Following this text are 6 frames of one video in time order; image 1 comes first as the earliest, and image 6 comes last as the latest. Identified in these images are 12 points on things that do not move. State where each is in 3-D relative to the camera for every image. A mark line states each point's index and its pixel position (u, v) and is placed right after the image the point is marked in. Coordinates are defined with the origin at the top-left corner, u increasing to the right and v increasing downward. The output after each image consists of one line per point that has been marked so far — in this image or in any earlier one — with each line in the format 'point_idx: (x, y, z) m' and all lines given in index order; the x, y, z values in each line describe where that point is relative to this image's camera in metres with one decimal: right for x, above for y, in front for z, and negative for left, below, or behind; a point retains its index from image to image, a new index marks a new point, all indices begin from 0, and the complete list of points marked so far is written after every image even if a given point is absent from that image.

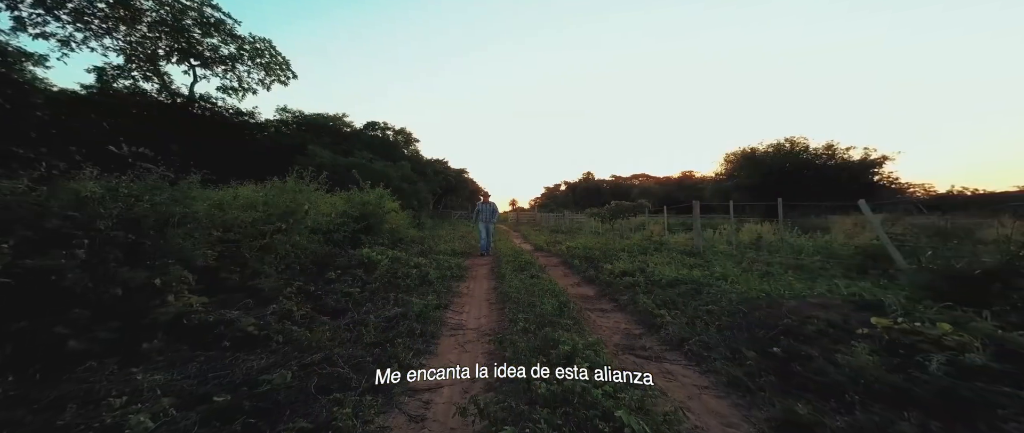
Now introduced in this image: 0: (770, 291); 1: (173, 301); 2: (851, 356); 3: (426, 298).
0: (+3.1, -0.9, +4.4) m
1: (-2.7, -0.7, +2.9) m
2: (+2.3, -1.0, +2.5) m
3: (-1.1, -1.1, +4.8) m
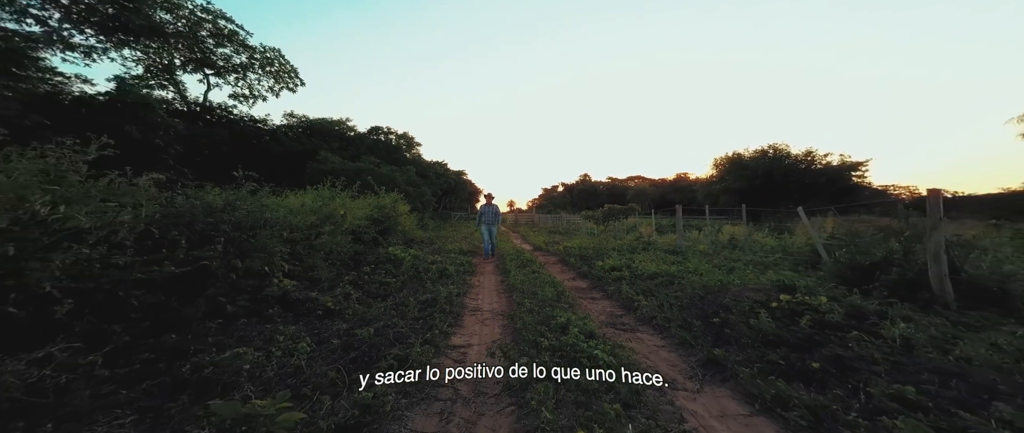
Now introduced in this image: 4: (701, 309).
0: (+3.2, -1.0, +5.4) m
1: (-2.6, -0.7, +3.9) m
2: (+2.4, -1.0, +3.6) m
3: (-1.0, -1.1, +5.8) m
4: (+2.3, -1.1, +4.5) m
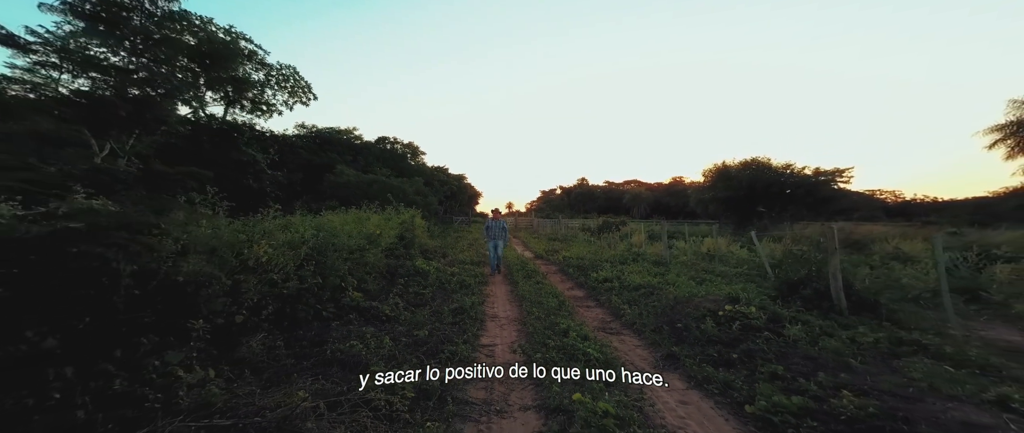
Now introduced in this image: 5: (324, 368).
0: (+3.4, -1.4, +6.8) m
1: (-2.4, -1.2, +5.2) m
2: (+2.6, -1.5, +4.9) m
3: (-0.8, -1.6, +7.1) m
4: (+2.5, -1.6, +5.8) m
5: (-1.8, -1.4, +3.4) m
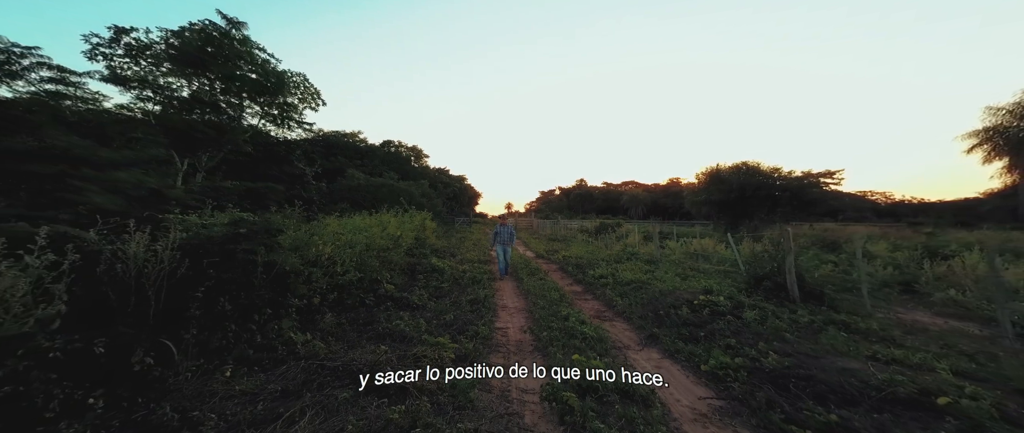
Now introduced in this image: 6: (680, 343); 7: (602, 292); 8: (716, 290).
0: (+3.5, -1.5, +7.8) m
1: (-2.3, -1.3, +6.2) m
2: (+2.8, -1.6, +5.9) m
3: (-0.7, -1.7, +8.1) m
4: (+2.7, -1.7, +6.8) m
5: (-1.6, -1.5, +4.4) m
6: (+2.3, -1.7, +4.9) m
7: (+2.1, -1.8, +8.4) m
8: (+3.8, -1.4, +6.7) m
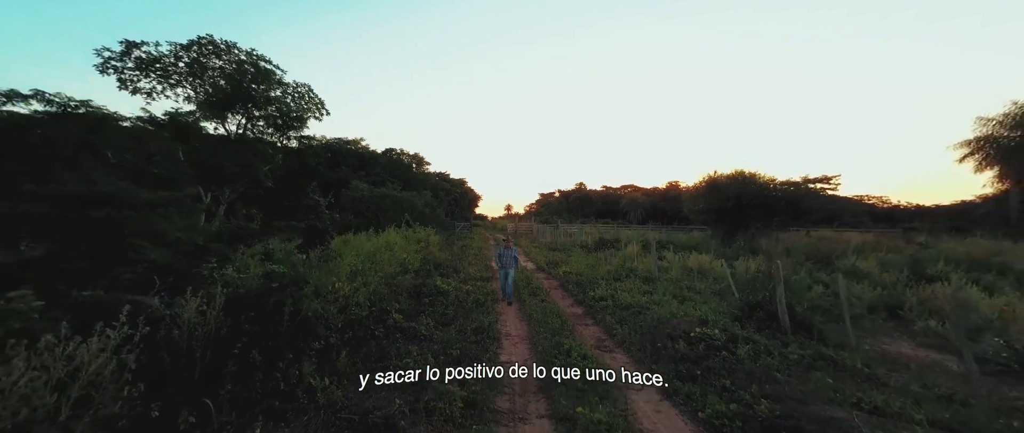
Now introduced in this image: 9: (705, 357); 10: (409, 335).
0: (+3.6, -2.2, +8.0) m
1: (-2.2, -1.9, +6.4) m
2: (+2.9, -2.2, +6.1) m
3: (-0.6, -2.3, +8.4) m
4: (+2.8, -2.3, +7.0) m
5: (-1.5, -2.1, +4.6) m
6: (+2.3, -2.4, +5.1) m
7: (+2.2, -2.4, +8.6) m
8: (+3.9, -2.0, +7.0) m
9: (+3.0, -2.2, +5.6) m
10: (-1.8, -2.1, +6.4) m
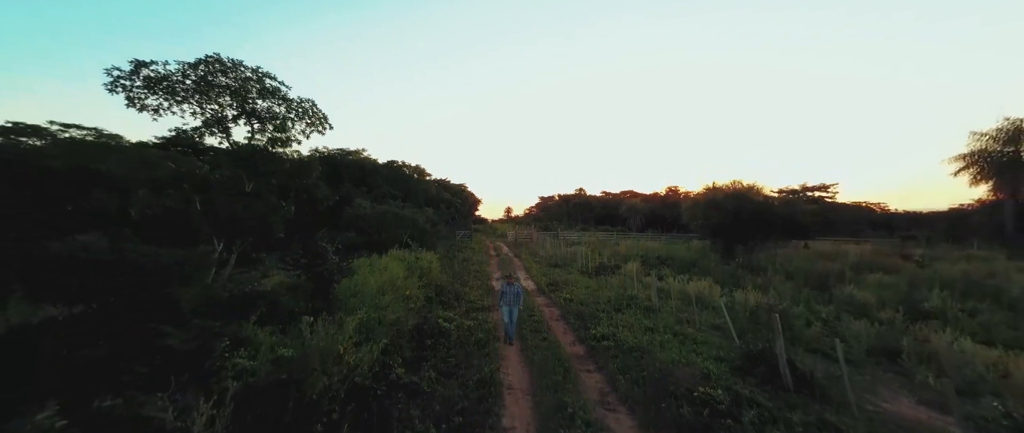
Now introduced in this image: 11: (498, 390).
0: (+3.7, -3.3, +8.1) m
1: (-2.1, -3.0, +6.5) m
2: (+2.9, -3.3, +6.2) m
3: (-0.6, -3.4, +8.4) m
4: (+2.8, -3.4, +7.1) m
5: (-1.5, -3.2, +4.7) m
6: (+2.4, -3.5, +5.2) m
7: (+2.2, -3.5, +8.7) m
8: (+4.0, -3.1, +7.0) m
9: (+3.1, -3.3, +5.7) m
10: (-1.8, -3.2, +6.4) m
11: (-0.3, -3.5, +7.3) m
